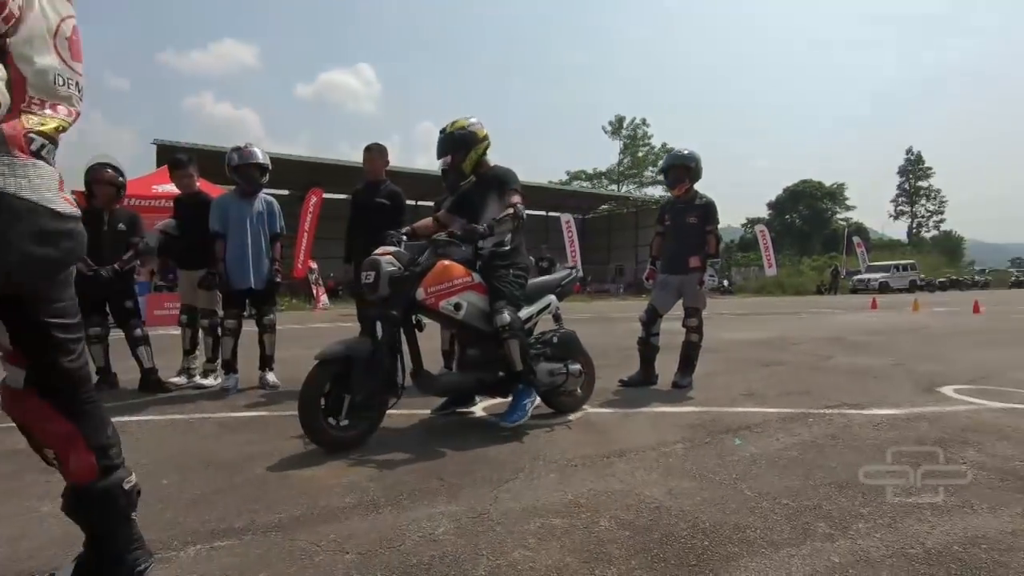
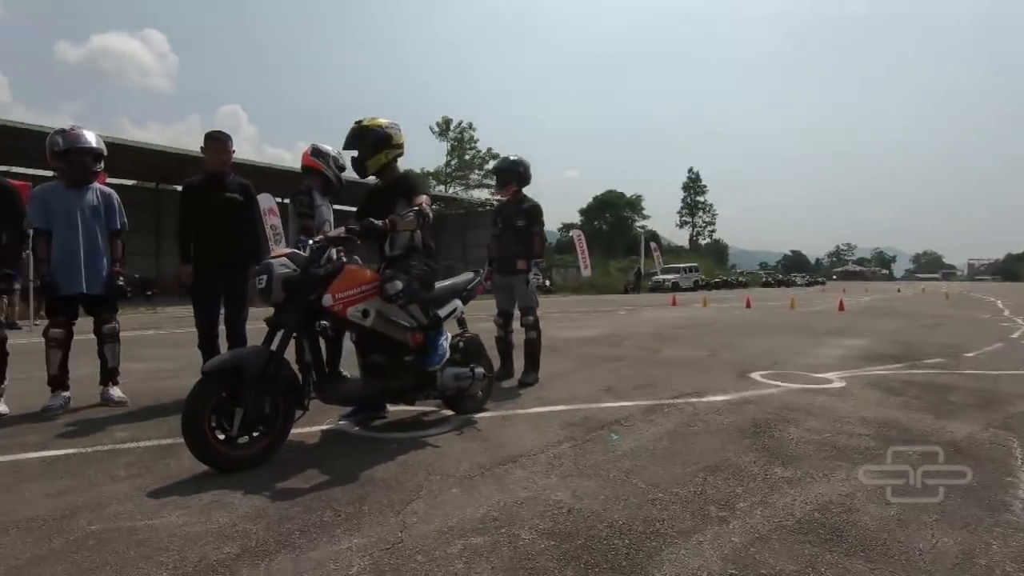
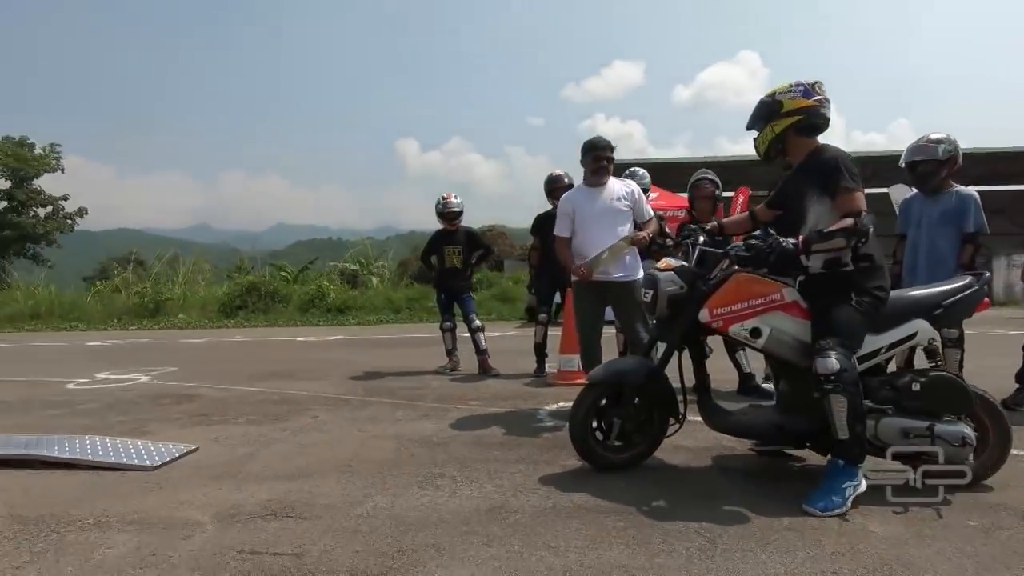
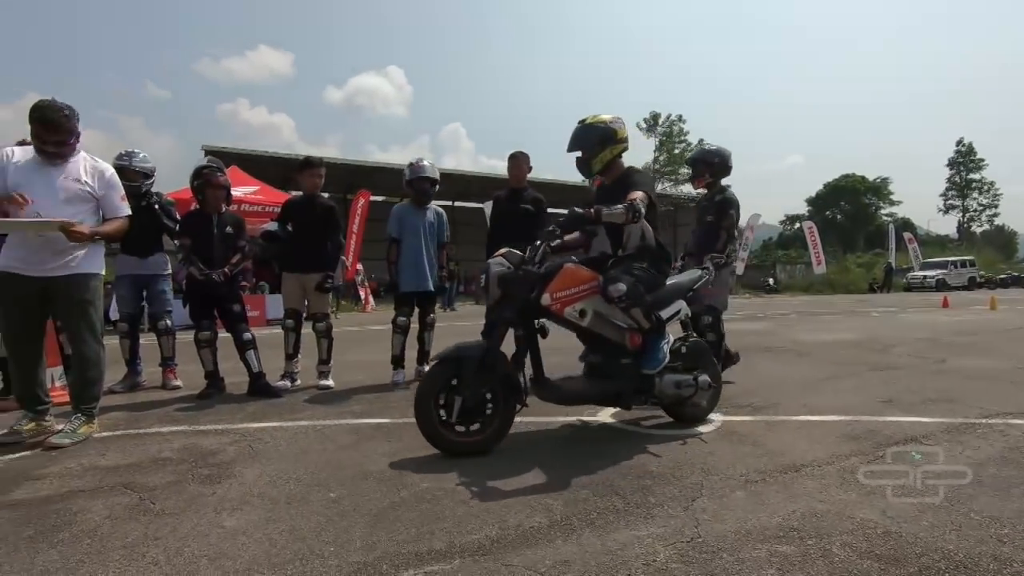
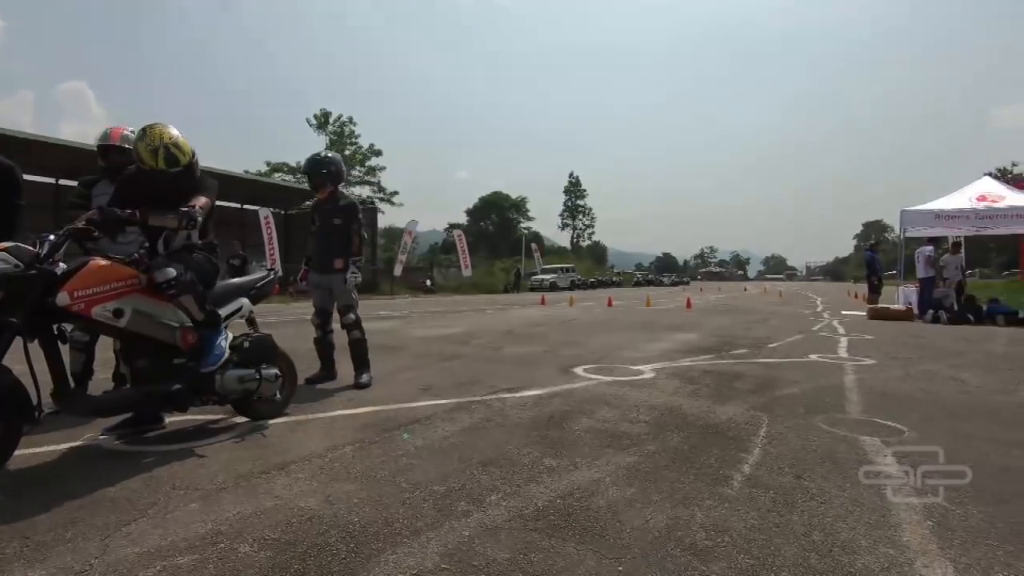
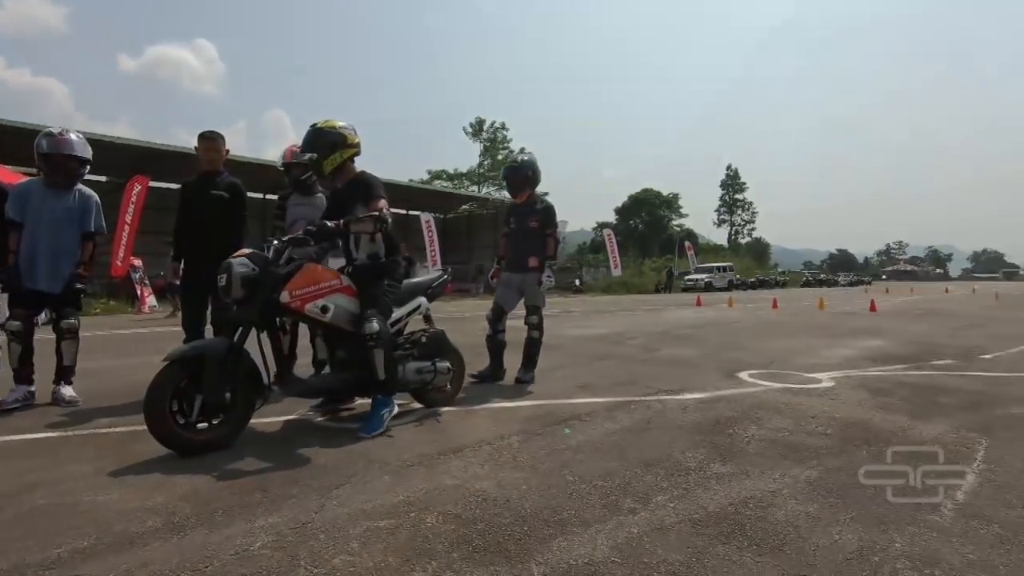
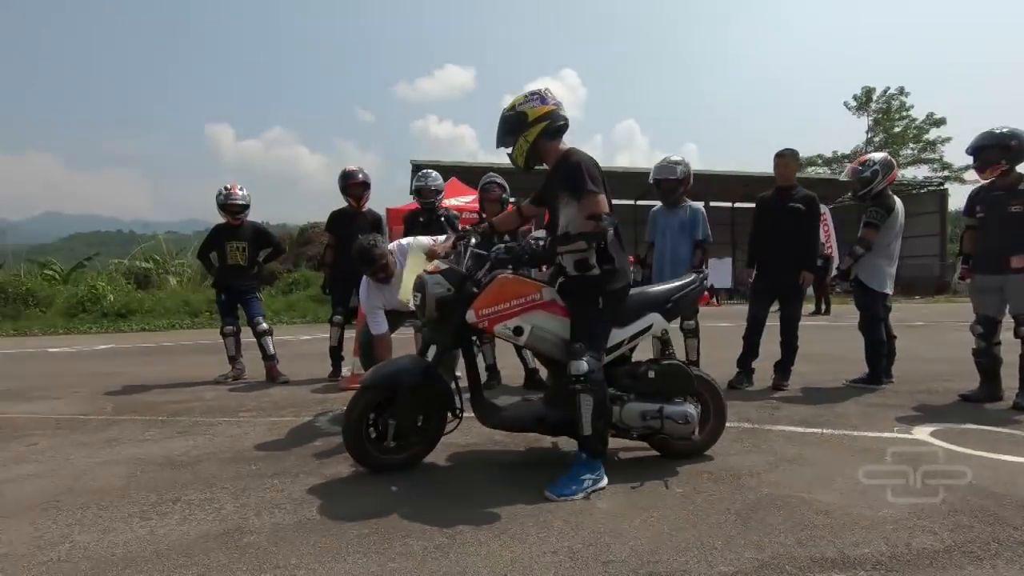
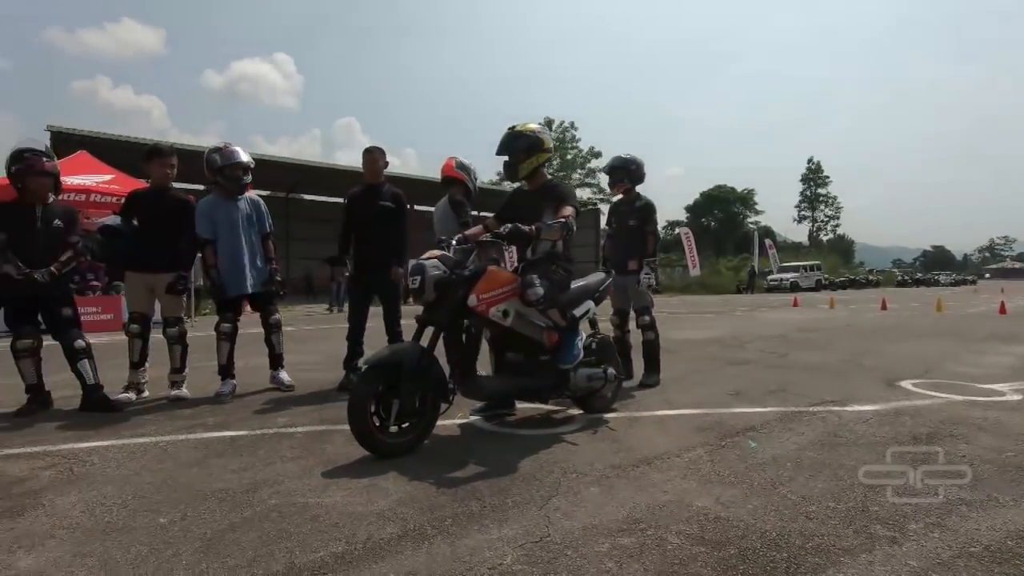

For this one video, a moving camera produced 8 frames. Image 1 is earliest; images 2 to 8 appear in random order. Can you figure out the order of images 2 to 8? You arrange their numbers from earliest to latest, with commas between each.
6, 5, 2, 8, 4, 7, 3
